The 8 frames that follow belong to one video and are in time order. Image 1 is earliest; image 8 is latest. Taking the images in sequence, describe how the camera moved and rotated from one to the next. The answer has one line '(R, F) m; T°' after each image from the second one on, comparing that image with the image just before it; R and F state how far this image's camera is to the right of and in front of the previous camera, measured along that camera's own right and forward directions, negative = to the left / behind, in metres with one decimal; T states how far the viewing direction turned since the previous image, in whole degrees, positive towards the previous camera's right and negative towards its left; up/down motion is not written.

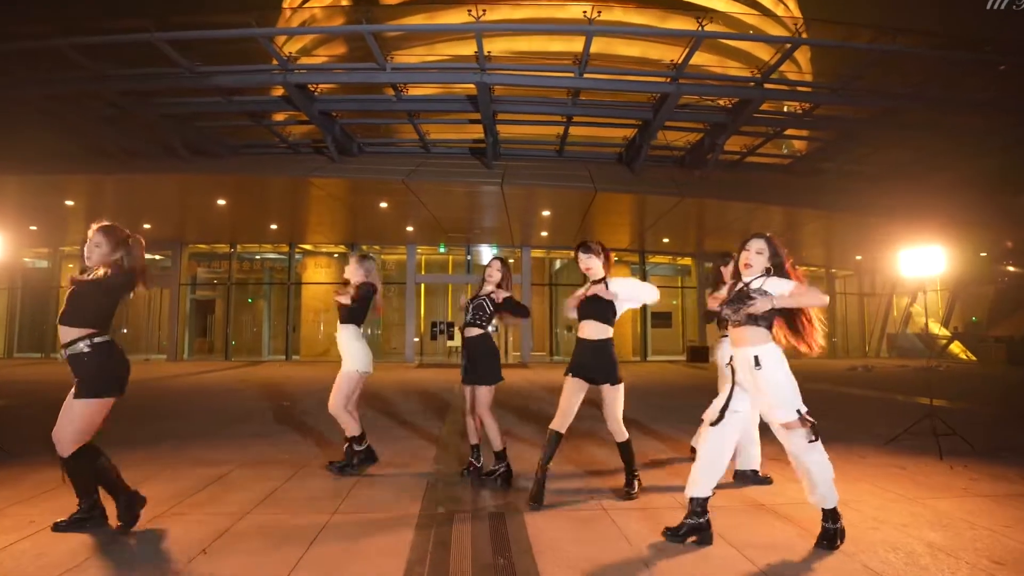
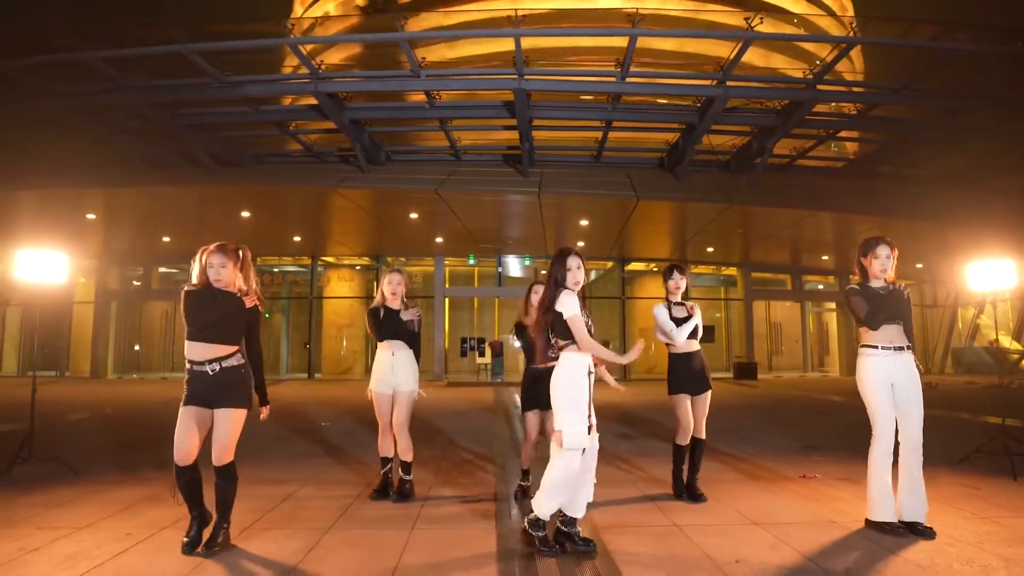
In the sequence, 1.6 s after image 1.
(-0.4, +0.7) m; -1°
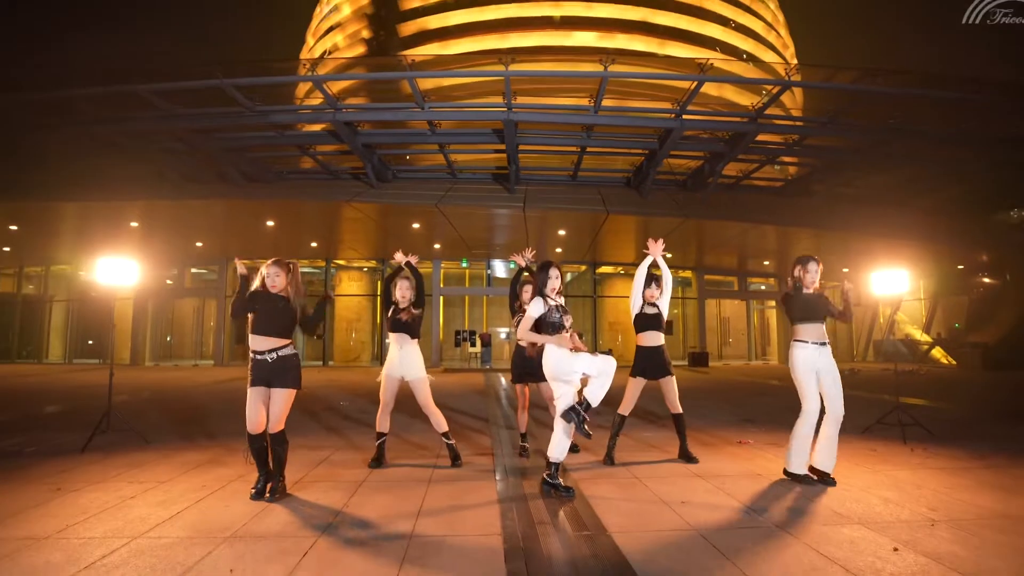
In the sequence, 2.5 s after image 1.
(-0.1, -1.9) m; +2°
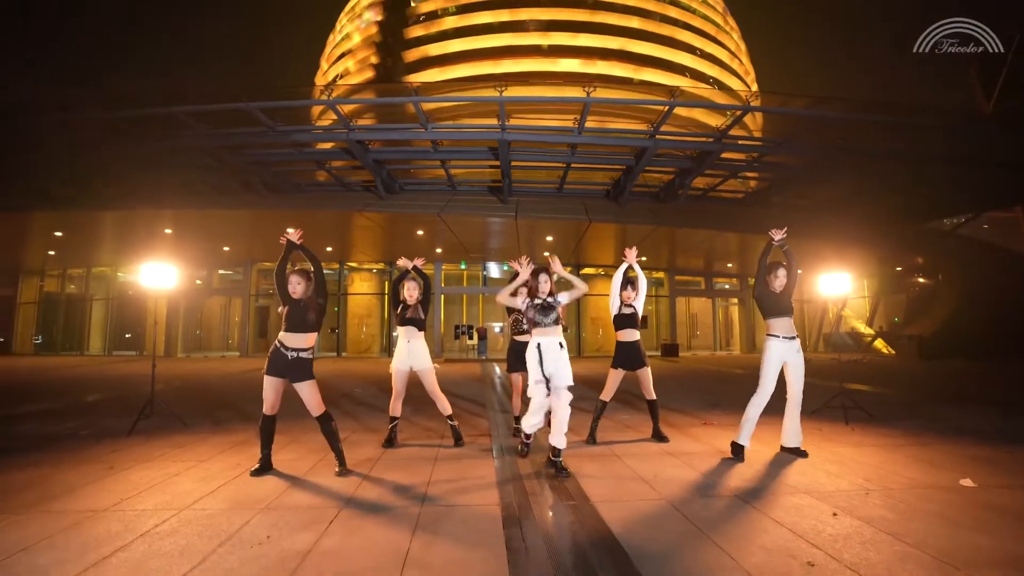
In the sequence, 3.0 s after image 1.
(-0.1, -1.7) m; +1°
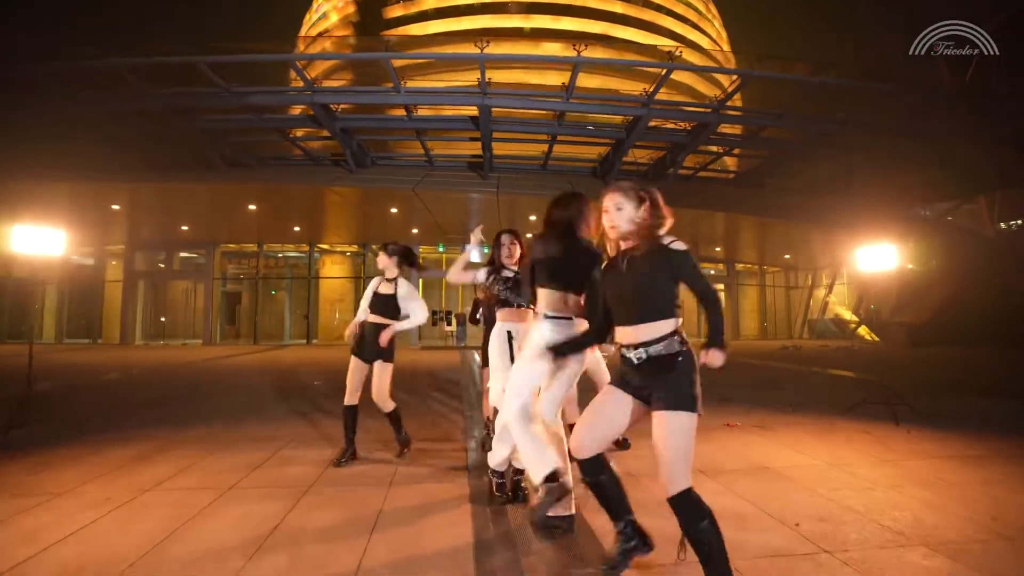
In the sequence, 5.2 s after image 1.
(0.0, +0.8) m; +2°
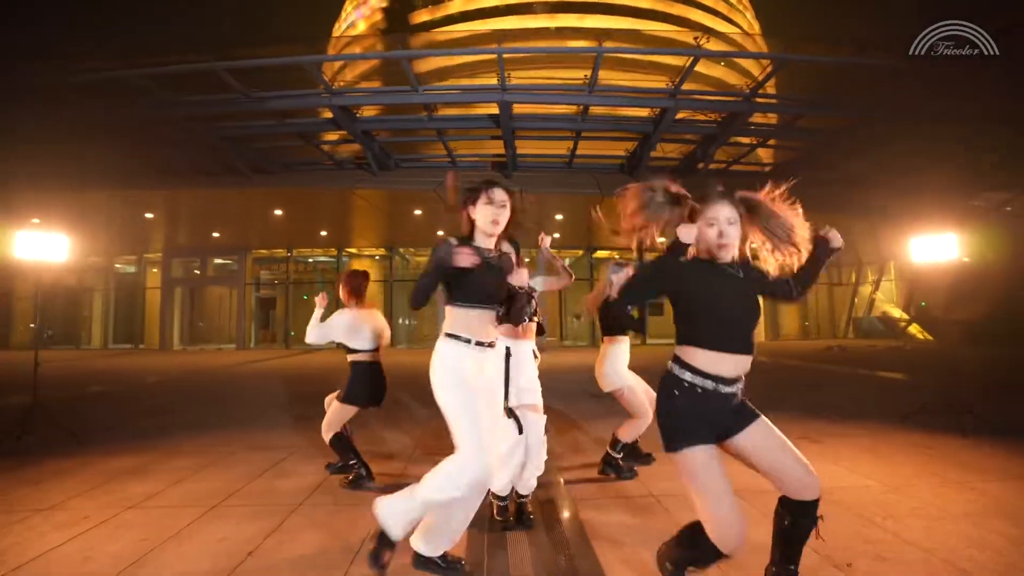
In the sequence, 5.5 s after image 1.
(+0.1, +0.3) m; -3°
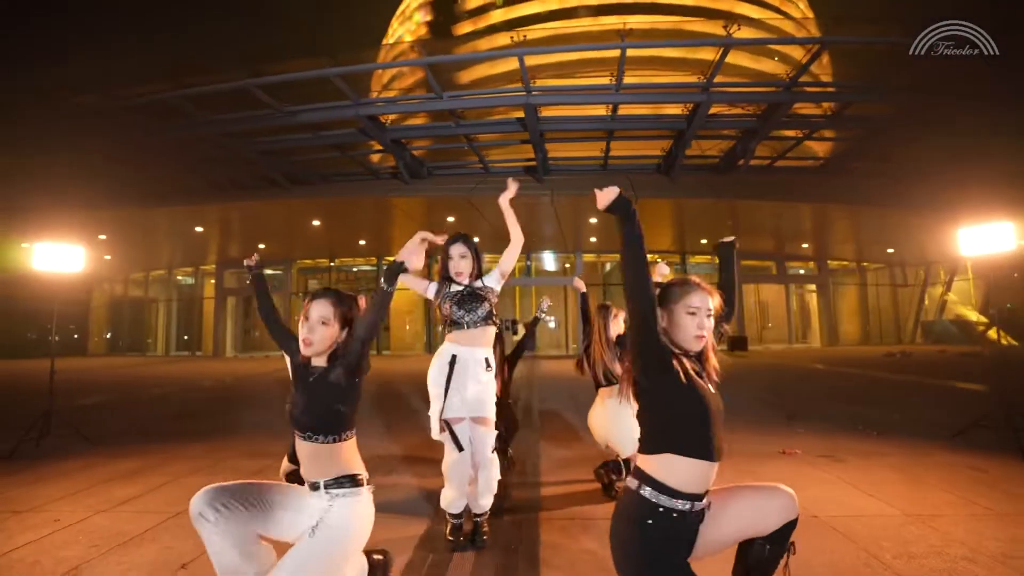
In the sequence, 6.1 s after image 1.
(+0.4, +0.2) m; -5°
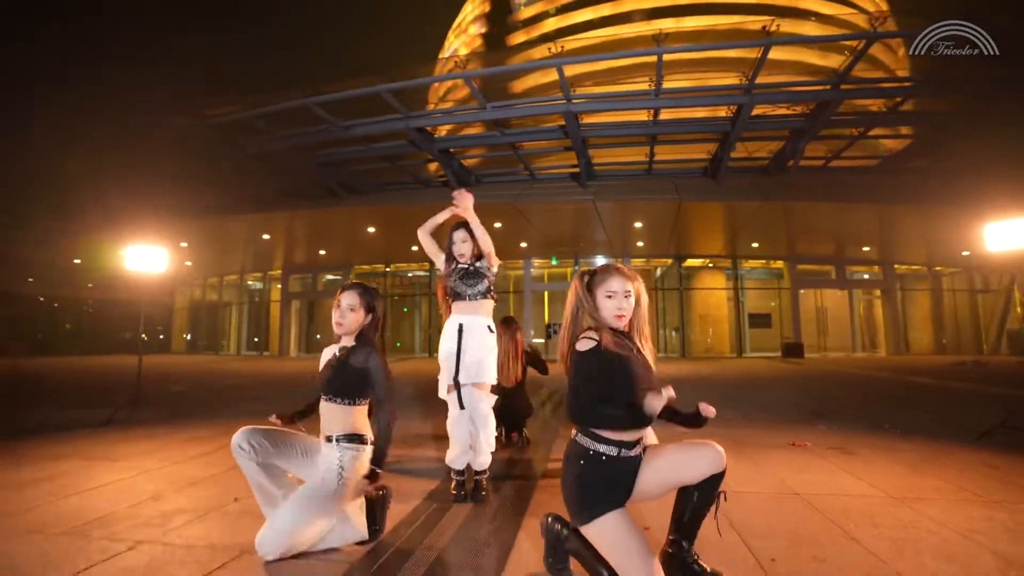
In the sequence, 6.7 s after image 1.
(+0.3, -0.2) m; -6°
